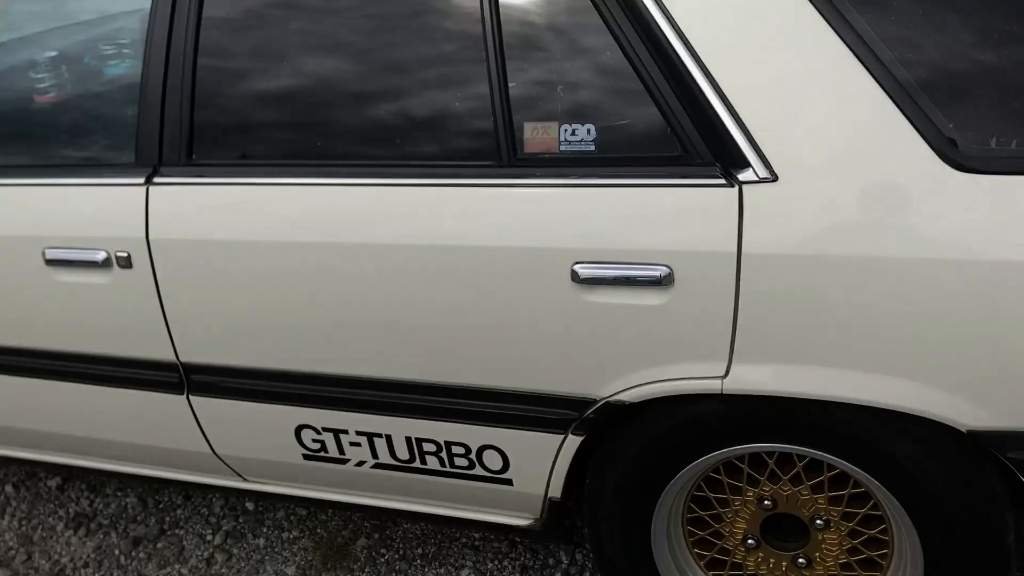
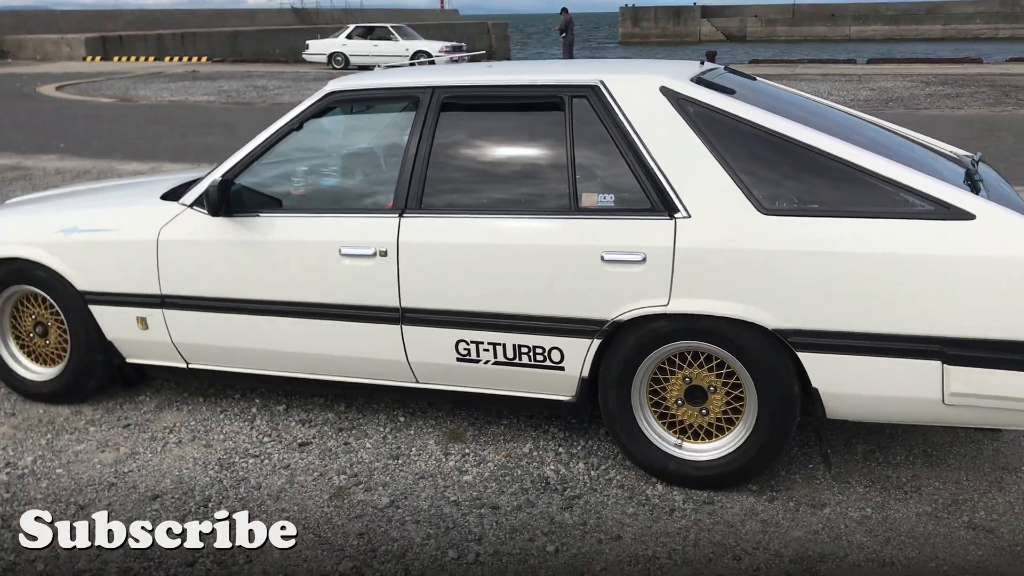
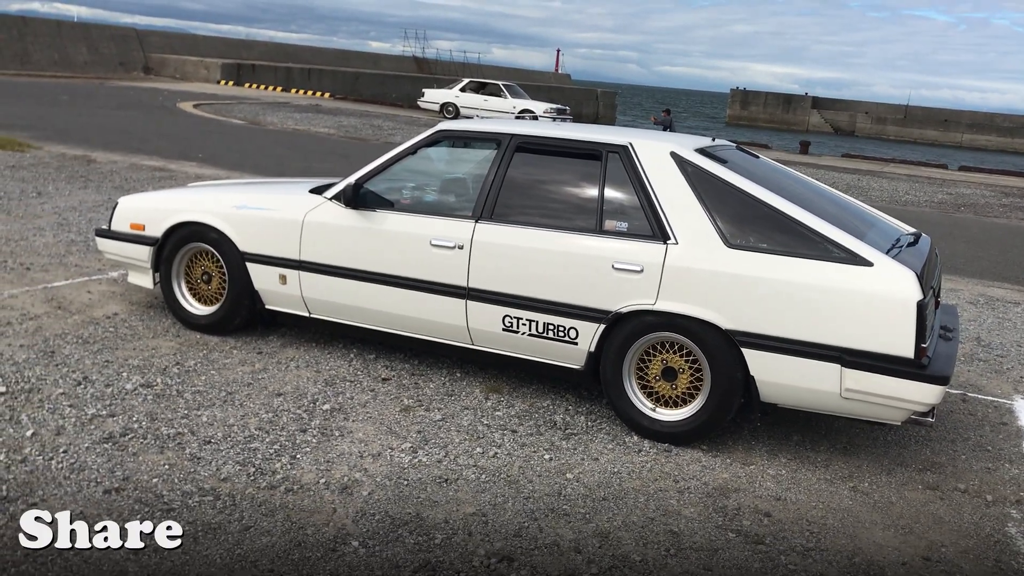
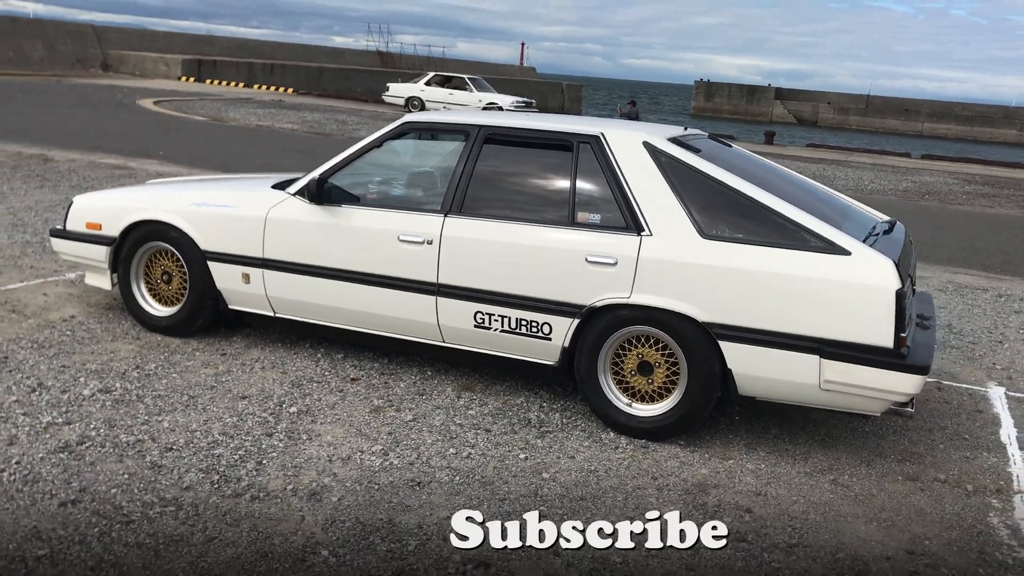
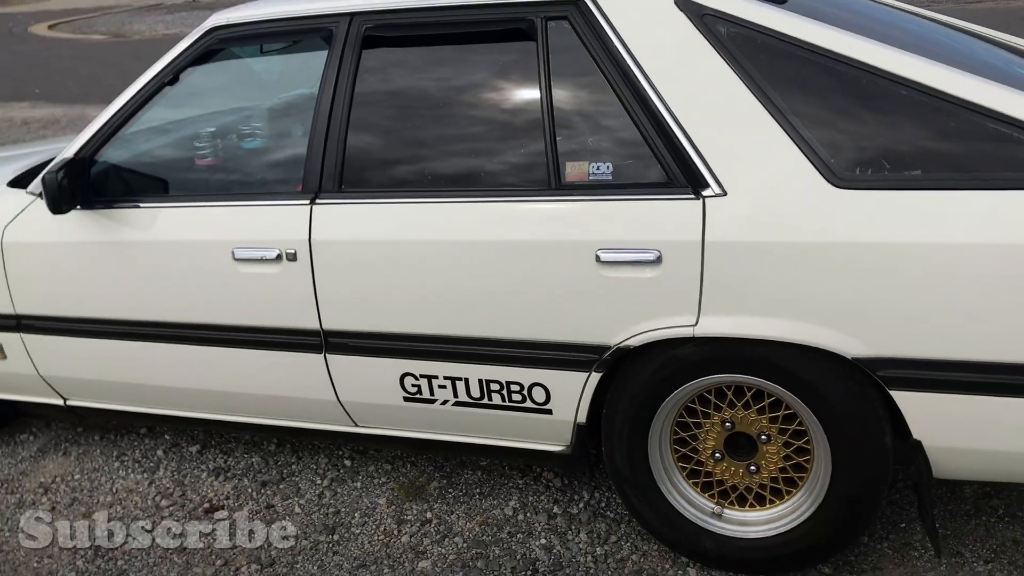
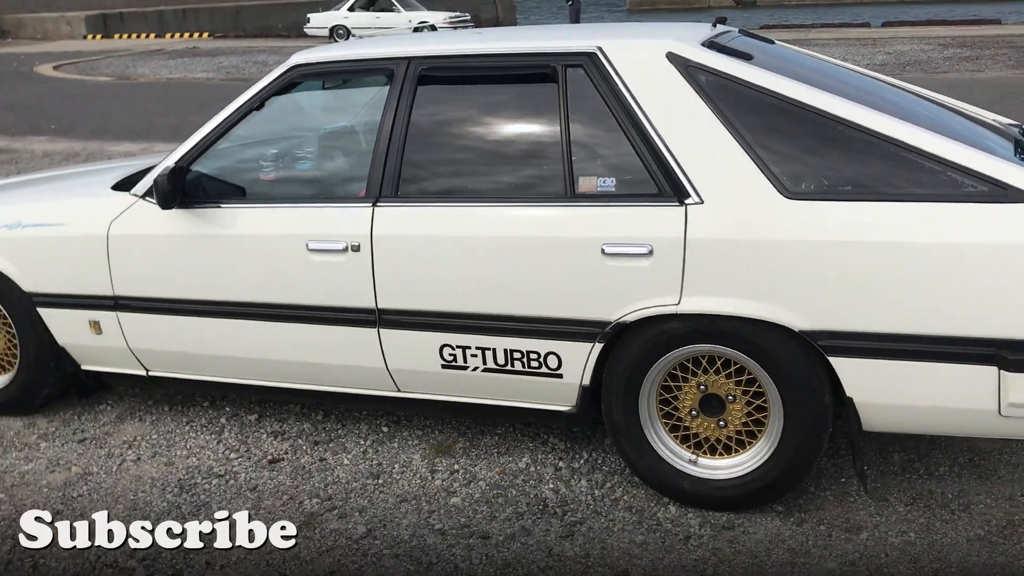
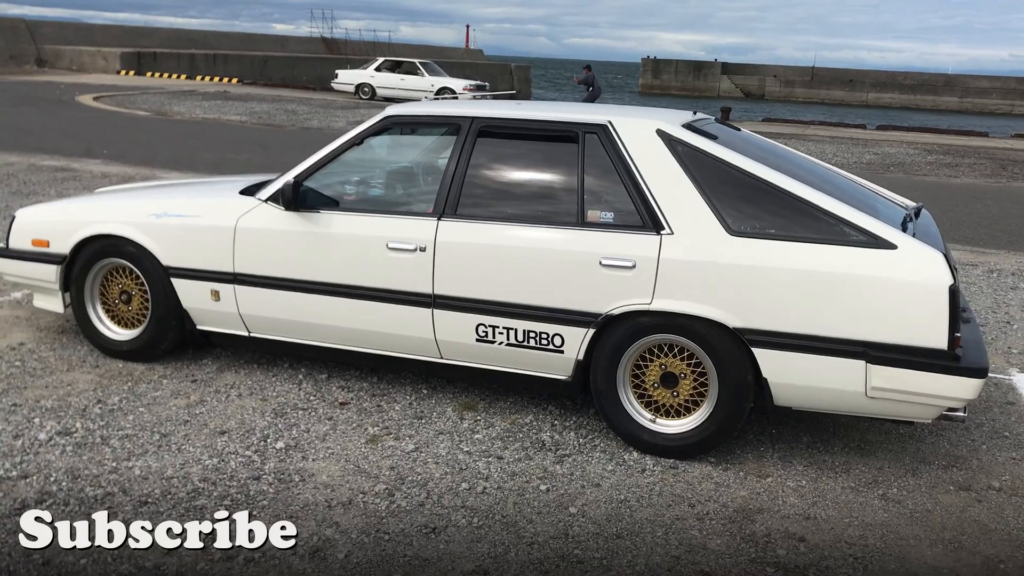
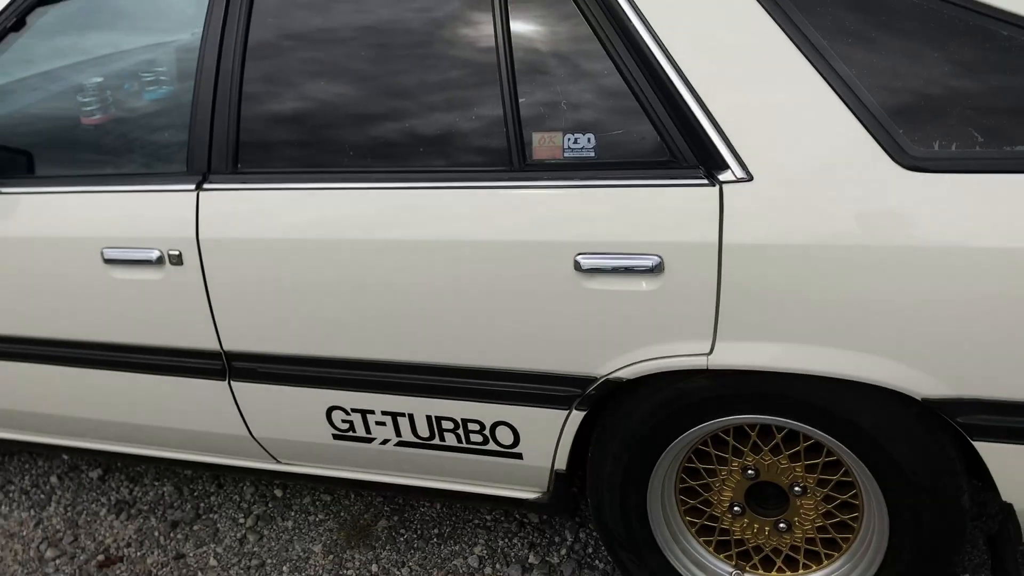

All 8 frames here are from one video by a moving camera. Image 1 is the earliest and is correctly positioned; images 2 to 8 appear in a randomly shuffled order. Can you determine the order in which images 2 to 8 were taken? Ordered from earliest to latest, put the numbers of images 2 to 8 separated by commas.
8, 5, 6, 2, 7, 4, 3
